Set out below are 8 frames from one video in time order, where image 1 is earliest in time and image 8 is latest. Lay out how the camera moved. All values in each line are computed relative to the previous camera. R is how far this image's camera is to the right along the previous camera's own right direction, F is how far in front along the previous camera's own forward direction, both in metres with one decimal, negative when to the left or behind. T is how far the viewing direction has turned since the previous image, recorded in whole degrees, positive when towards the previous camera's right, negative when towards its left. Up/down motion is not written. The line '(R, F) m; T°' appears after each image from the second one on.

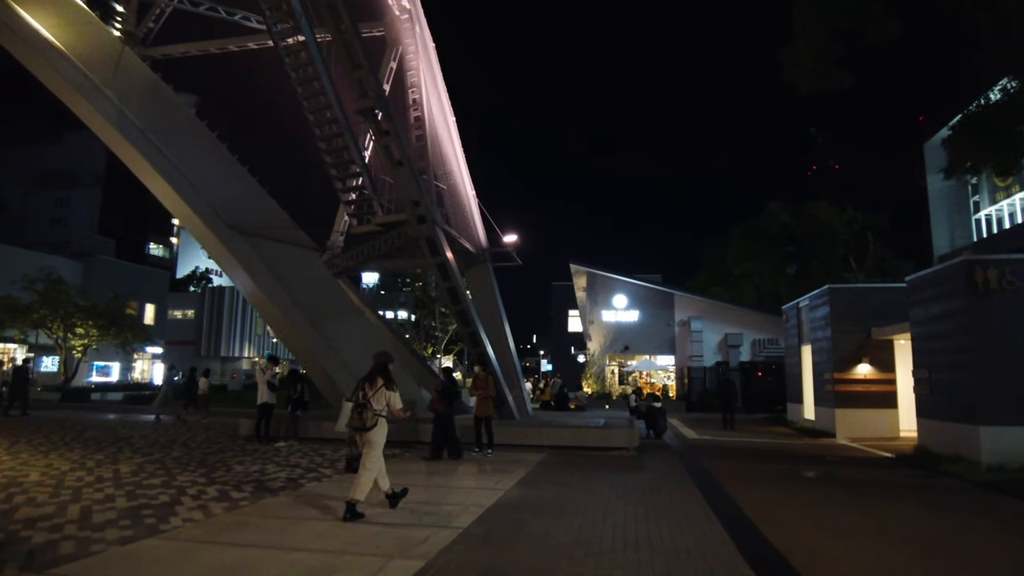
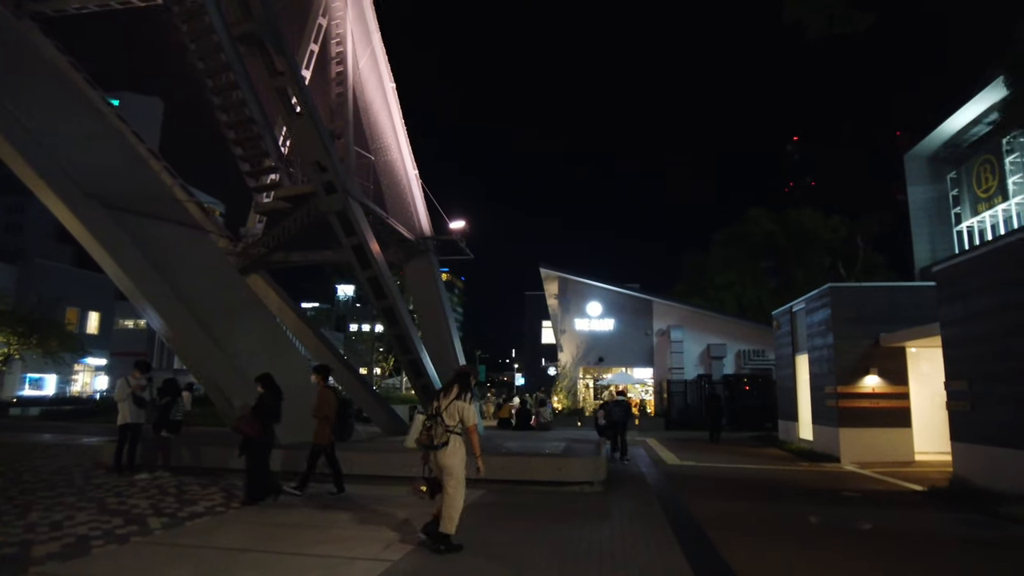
(+0.7, +2.8) m; +2°
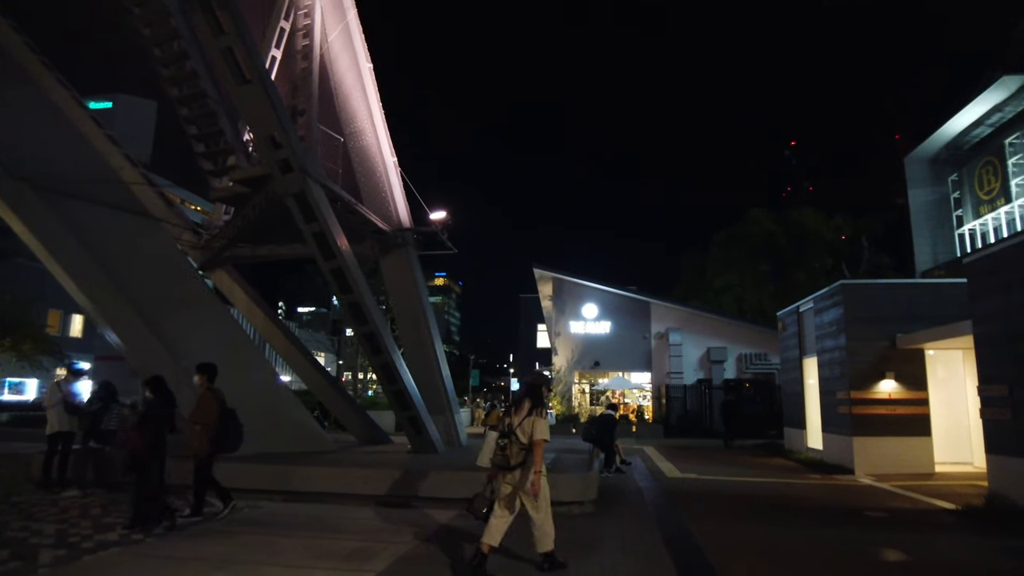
(+0.2, +1.2) m; 0°
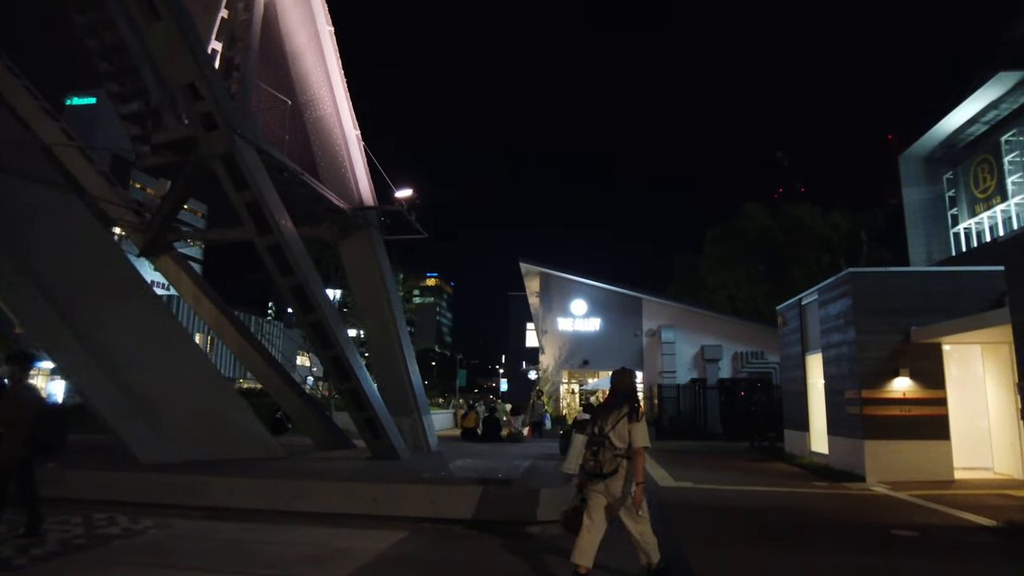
(+0.3, +1.4) m; +1°
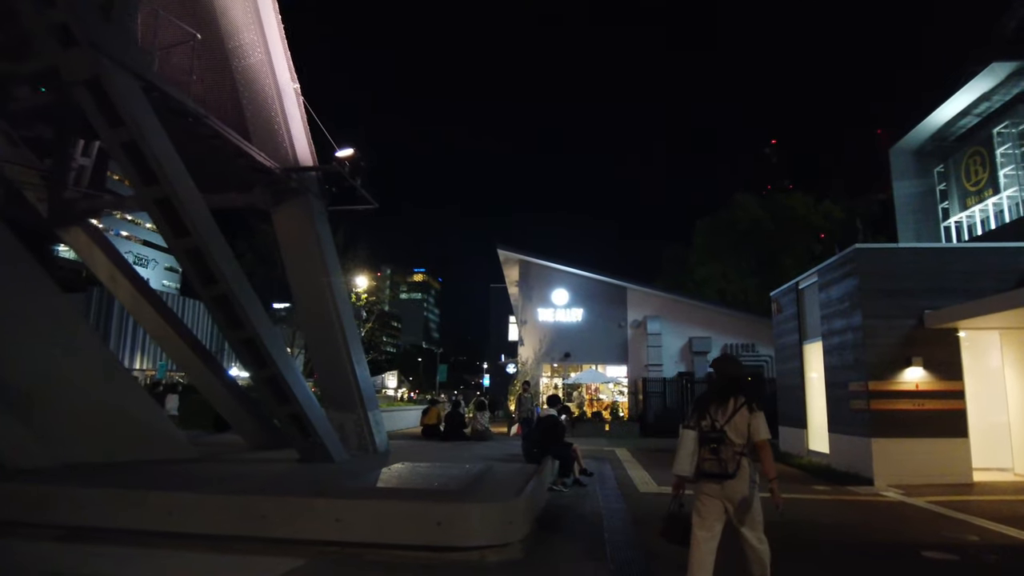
(+0.5, +1.6) m; +1°
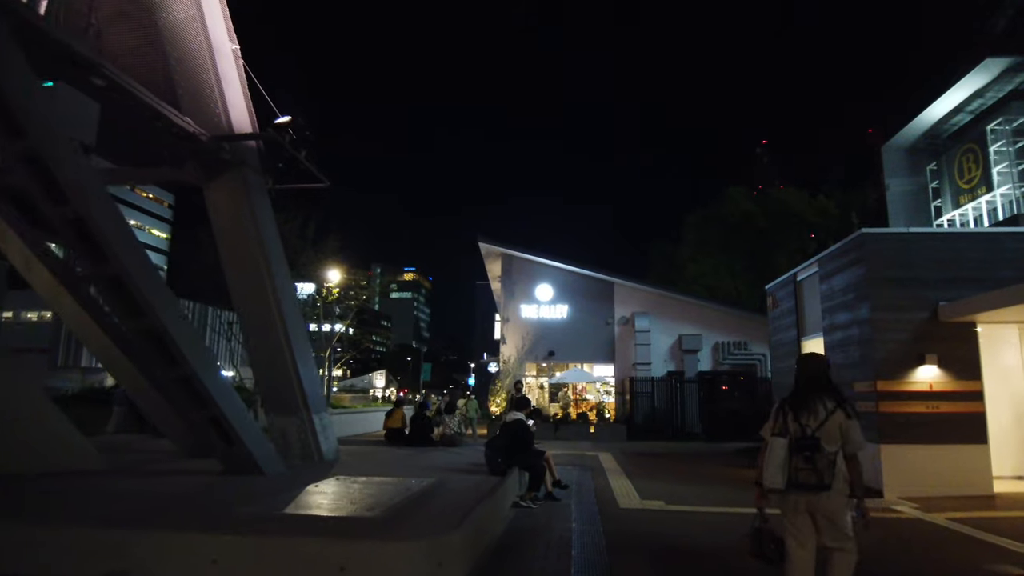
(+0.4, +1.3) m; +1°
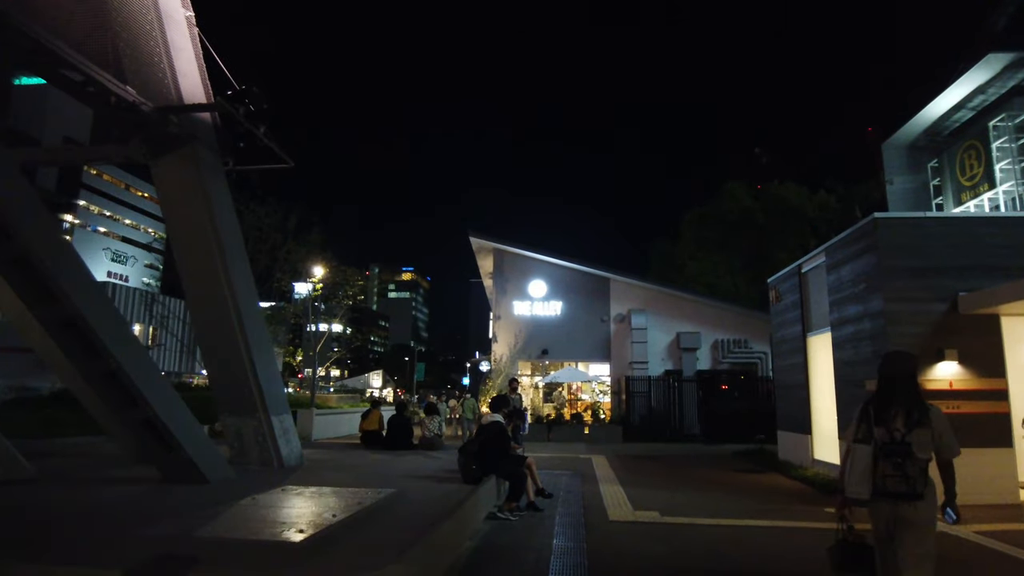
(+0.2, +0.9) m; 0°
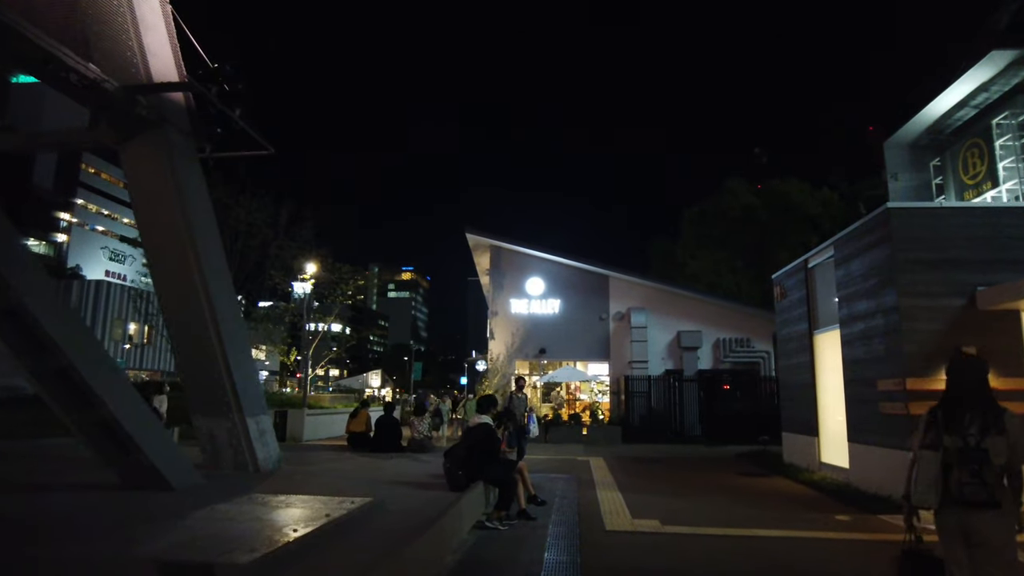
(+0.1, +0.5) m; 0°
